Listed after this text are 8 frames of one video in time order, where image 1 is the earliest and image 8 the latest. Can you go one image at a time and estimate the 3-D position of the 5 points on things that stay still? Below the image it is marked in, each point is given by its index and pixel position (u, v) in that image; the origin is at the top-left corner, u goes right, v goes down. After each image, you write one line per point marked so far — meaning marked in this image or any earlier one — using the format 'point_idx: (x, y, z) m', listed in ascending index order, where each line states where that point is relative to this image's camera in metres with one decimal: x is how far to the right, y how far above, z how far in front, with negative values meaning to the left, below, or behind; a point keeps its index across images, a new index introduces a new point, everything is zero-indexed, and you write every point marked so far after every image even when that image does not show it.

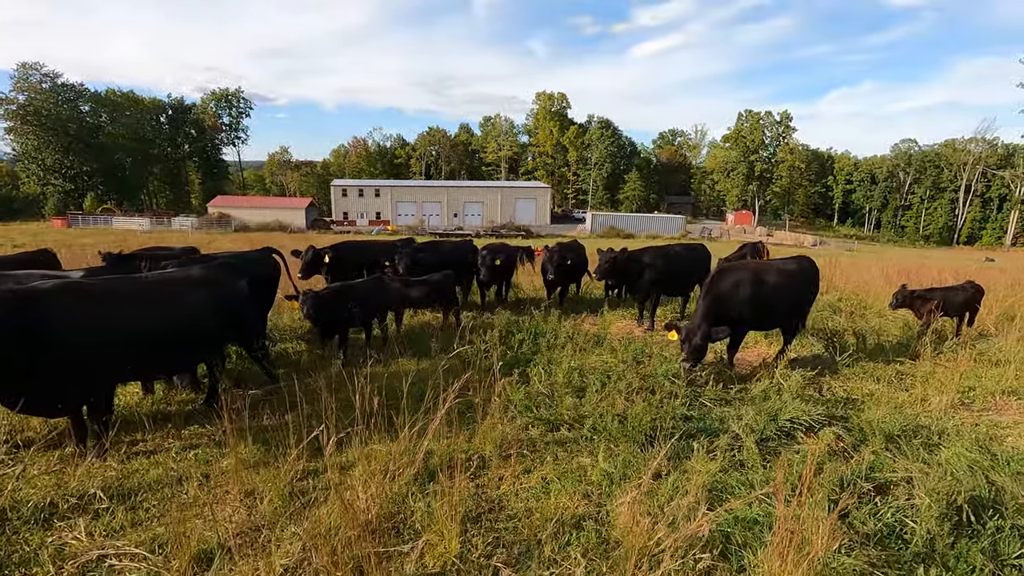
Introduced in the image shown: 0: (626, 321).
0: (+2.0, -0.6, +9.3) m
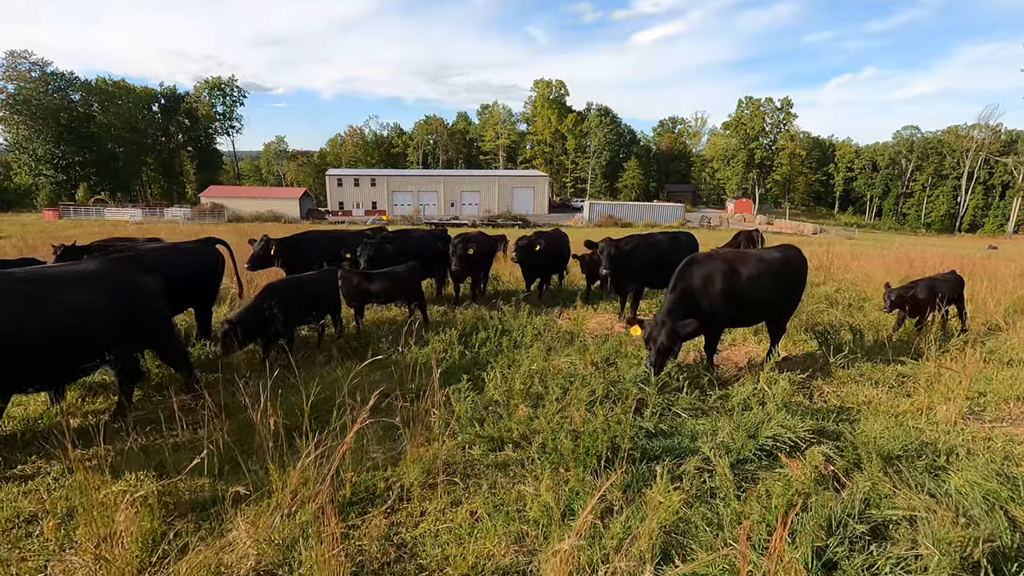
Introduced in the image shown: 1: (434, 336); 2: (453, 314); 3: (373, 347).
0: (+1.5, -0.4, +8.6) m
1: (-0.9, -0.6, +6.3) m
2: (-0.9, -0.4, +8.3) m
3: (-1.6, -0.7, +6.1) m
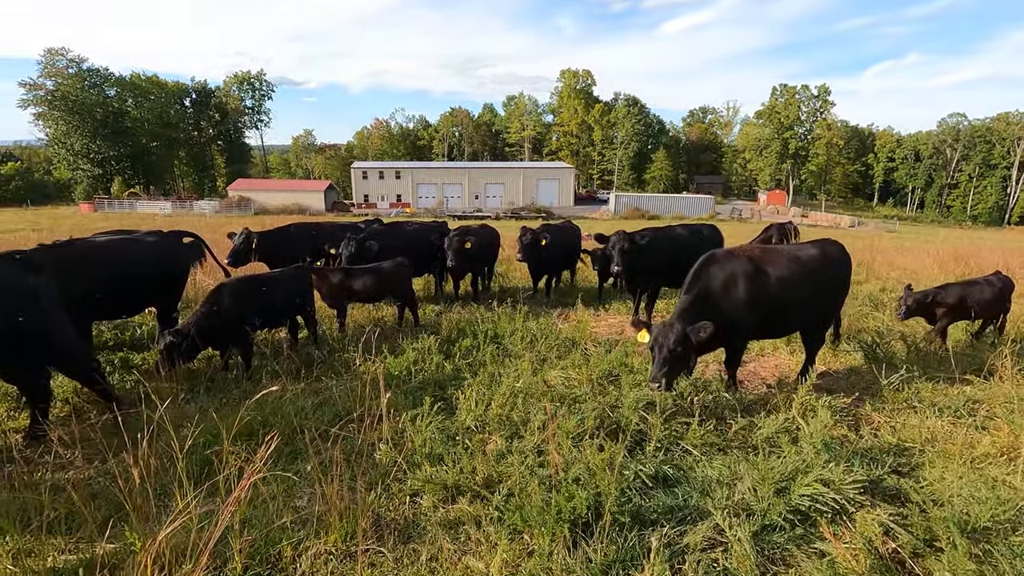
0: (+1.5, -0.4, +7.7) m
1: (-1.0, -0.6, +5.5) m
2: (-0.9, -0.4, +7.5) m
3: (-1.7, -0.7, +5.4) m
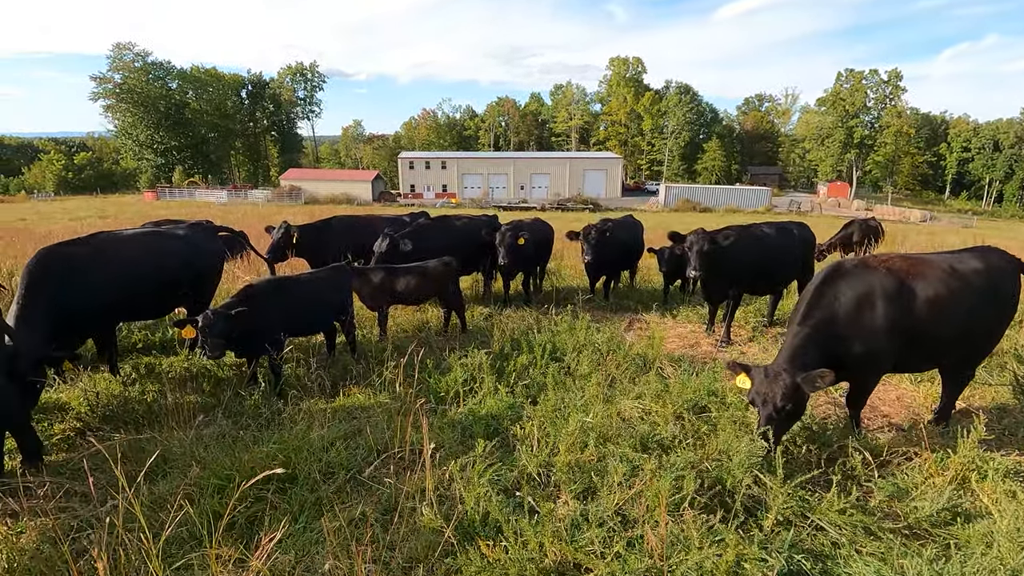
0: (+2.2, -0.5, +6.8) m
1: (-0.5, -0.6, +4.8) m
2: (-0.2, -0.4, +6.8) m
3: (-1.2, -0.7, +4.7) m
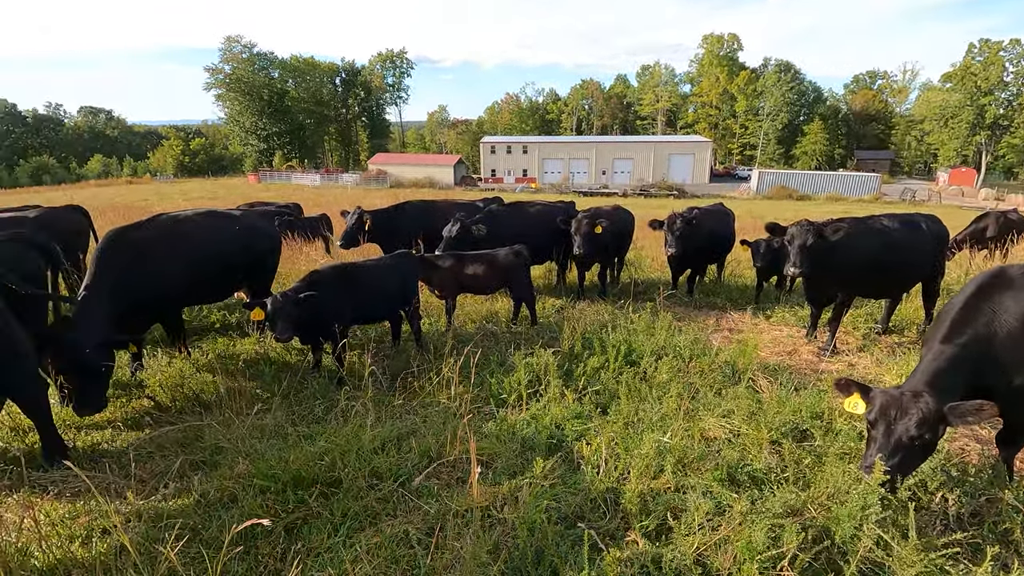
0: (+3.1, -0.5, +6.0) m
1: (+0.1, -0.6, +4.4) m
2: (+0.7, -0.3, +6.3) m
3: (-0.6, -0.7, +4.5) m
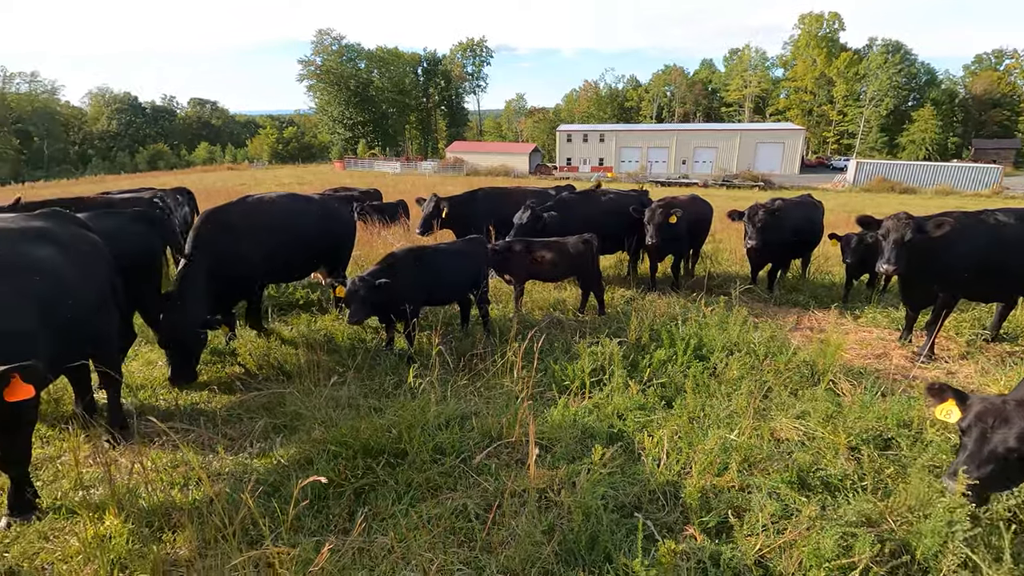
0: (+3.8, -0.5, +5.6) m
1: (+0.6, -0.5, +4.4) m
2: (+1.4, -0.2, +6.2) m
3: (0.0, -0.5, +4.5) m
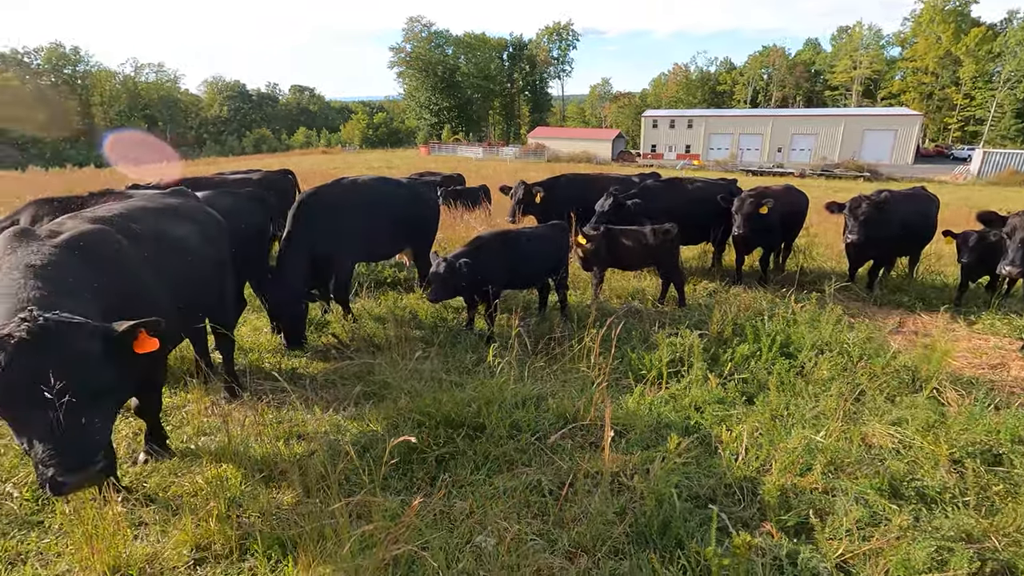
0: (+4.6, -0.5, +5.1) m
1: (+1.3, -0.4, +4.3) m
2: (+2.3, -0.1, +6.0) m
3: (+0.6, -0.4, +4.6) m
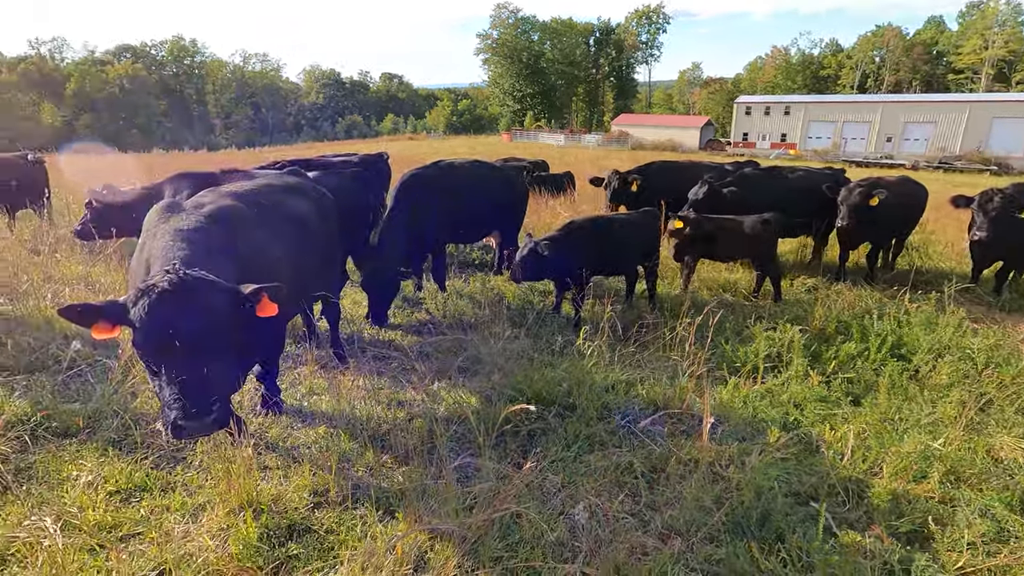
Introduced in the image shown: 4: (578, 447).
0: (+5.3, -0.6, +4.5) m
1: (+2.0, -0.3, +4.2) m
2: (+3.3, -0.1, +5.7) m
3: (+1.4, -0.3, +4.5) m
4: (+0.4, -0.9, +3.0) m
